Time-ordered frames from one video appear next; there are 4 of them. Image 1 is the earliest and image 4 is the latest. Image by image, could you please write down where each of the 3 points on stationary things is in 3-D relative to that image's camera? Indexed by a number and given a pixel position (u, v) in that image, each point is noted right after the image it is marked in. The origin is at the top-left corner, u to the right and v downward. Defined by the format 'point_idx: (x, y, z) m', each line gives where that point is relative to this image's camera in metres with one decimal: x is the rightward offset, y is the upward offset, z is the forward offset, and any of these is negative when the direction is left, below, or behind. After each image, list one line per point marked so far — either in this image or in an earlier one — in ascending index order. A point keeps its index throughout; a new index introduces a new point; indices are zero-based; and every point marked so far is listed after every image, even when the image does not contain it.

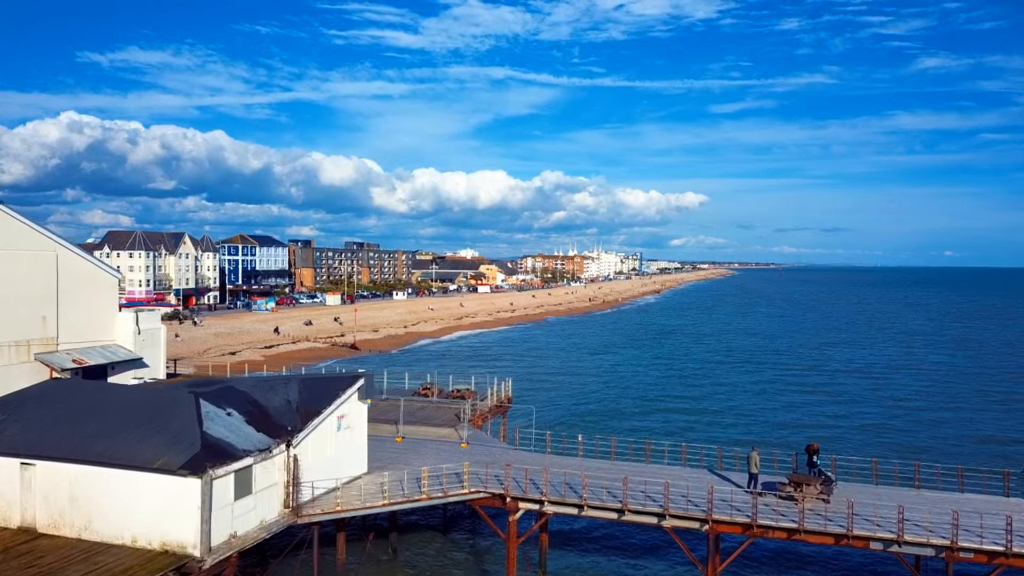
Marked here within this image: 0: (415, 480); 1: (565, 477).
0: (-1.7, -3.5, +13.1) m
1: (+1.0, -3.5, +13.4) m
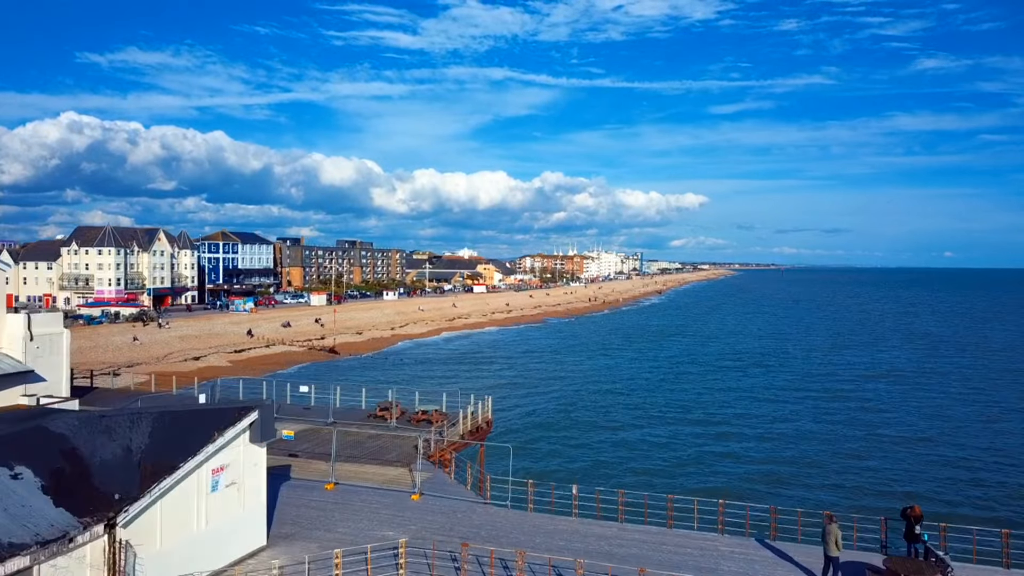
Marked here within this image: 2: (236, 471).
0: (-2.2, -3.4, +8.9) m
1: (+0.5, -3.4, +9.1) m
2: (-3.4, -2.3, +9.0) m
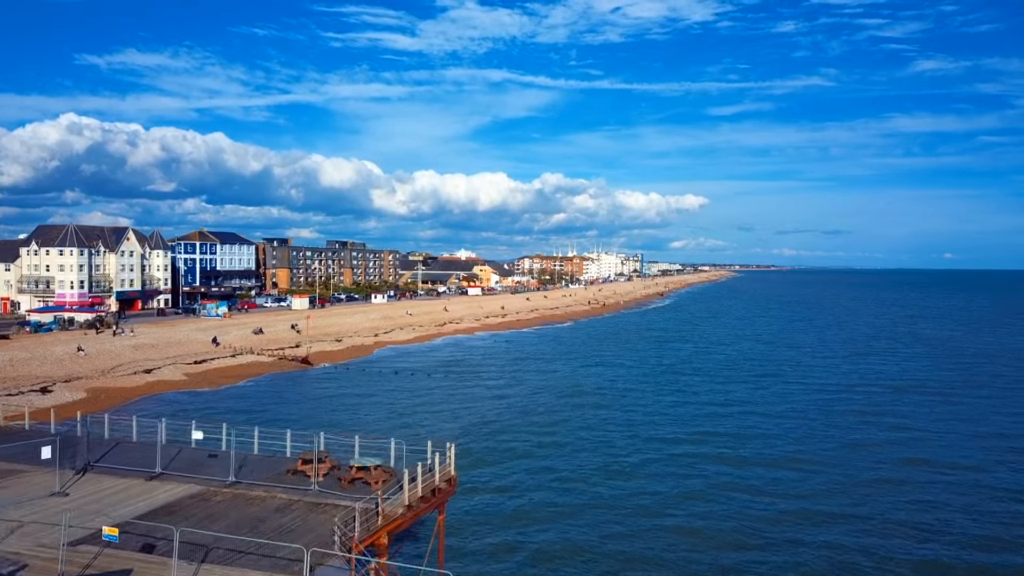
0: (-2.7, -3.5, +4.3) m
1: (0.0, -3.5, +4.6) m
2: (-3.9, -2.4, +4.4) m
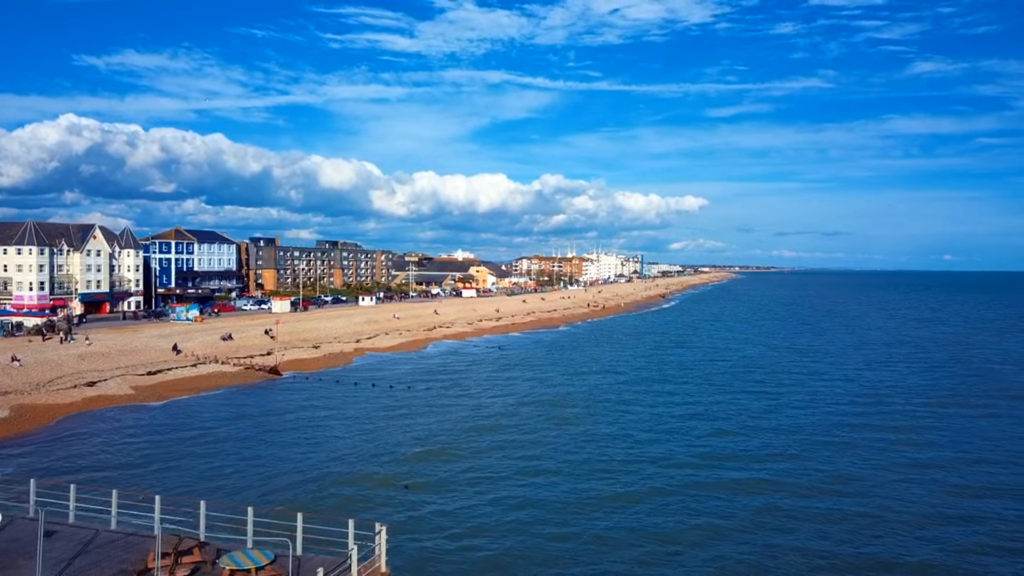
0: (-3.2, -3.5, +0.1) m
1: (-0.4, -3.6, +0.3) m
2: (-4.3, -2.4, +0.2) m
